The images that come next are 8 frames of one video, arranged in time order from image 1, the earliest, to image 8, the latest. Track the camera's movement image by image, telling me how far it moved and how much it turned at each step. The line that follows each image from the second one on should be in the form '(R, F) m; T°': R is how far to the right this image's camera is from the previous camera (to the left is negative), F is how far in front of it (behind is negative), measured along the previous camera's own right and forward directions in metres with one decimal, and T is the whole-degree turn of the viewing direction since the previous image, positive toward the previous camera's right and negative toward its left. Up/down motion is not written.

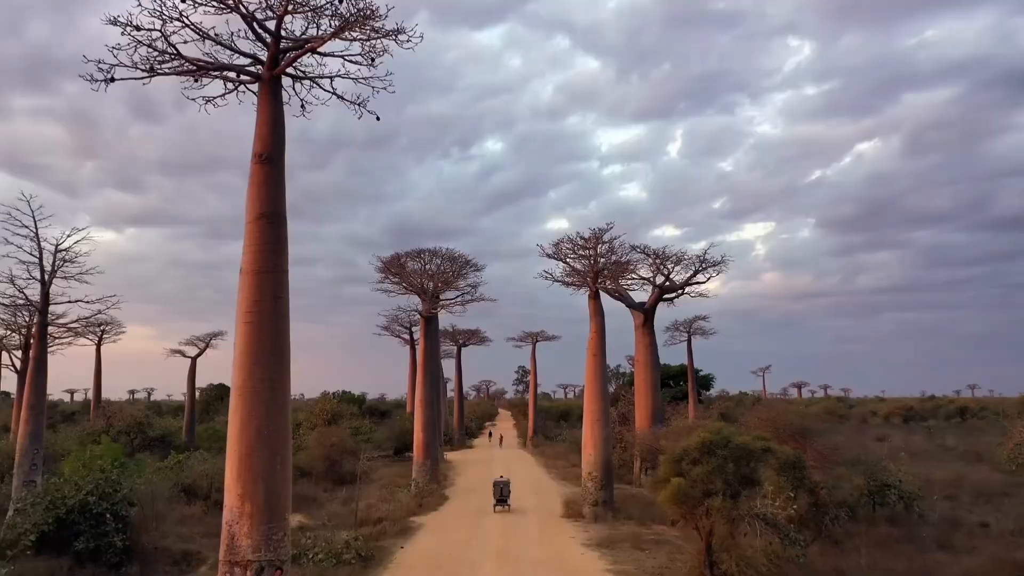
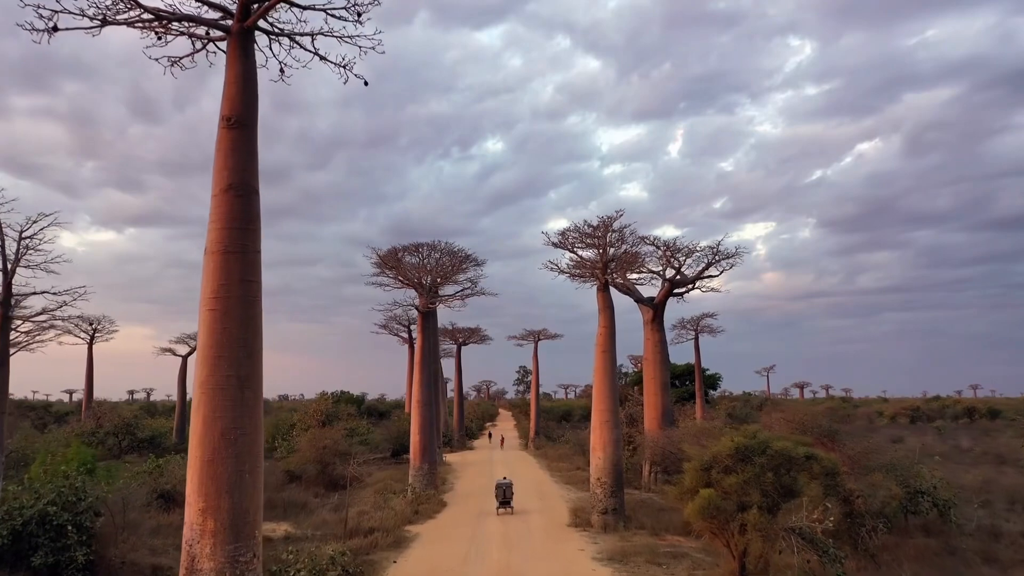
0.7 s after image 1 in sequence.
(0.0, +0.8) m; 0°
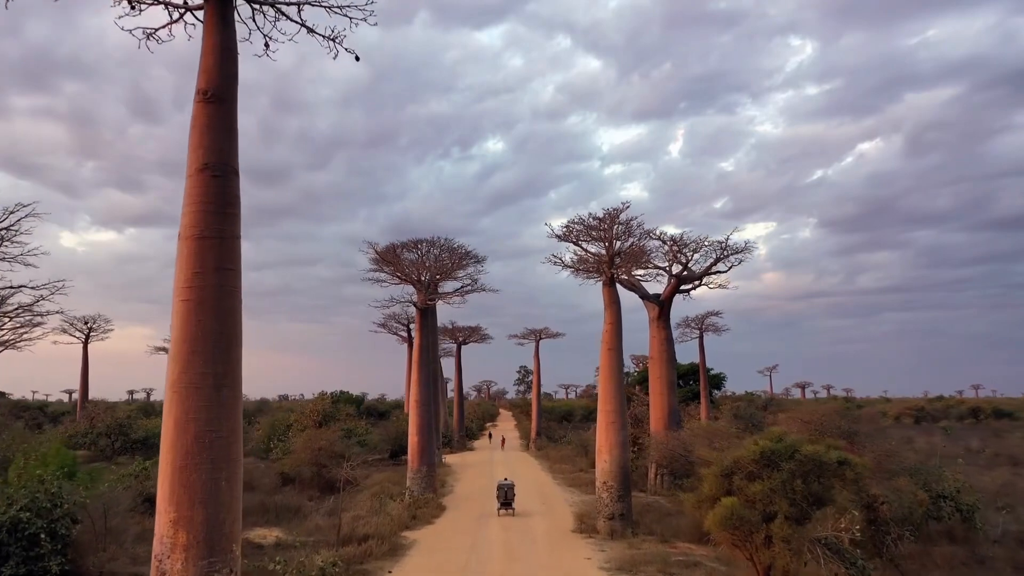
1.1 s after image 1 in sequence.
(0.0, +0.5) m; 0°
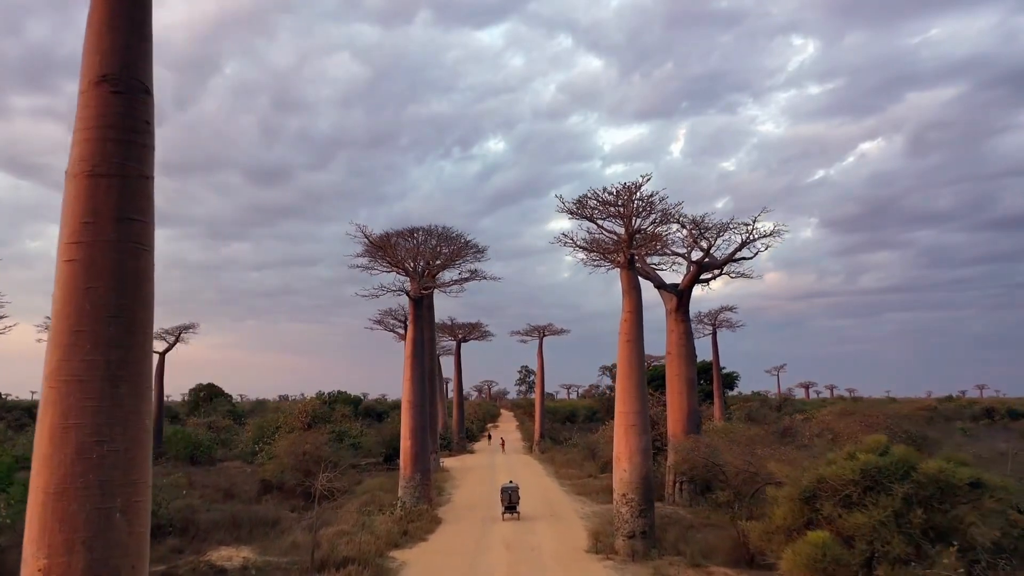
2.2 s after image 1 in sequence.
(0.0, +1.3) m; 0°
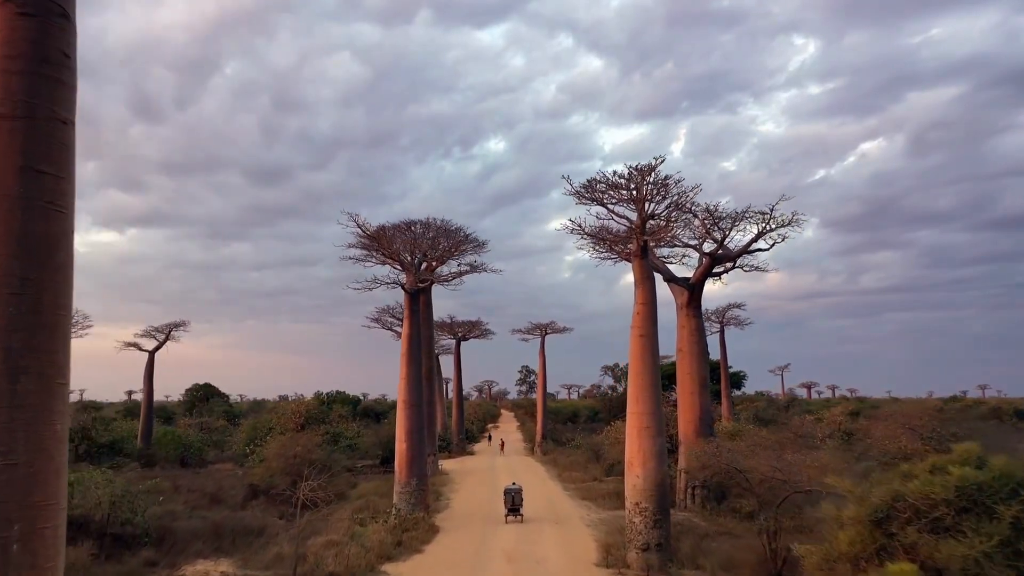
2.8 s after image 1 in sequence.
(0.0, +0.7) m; 0°
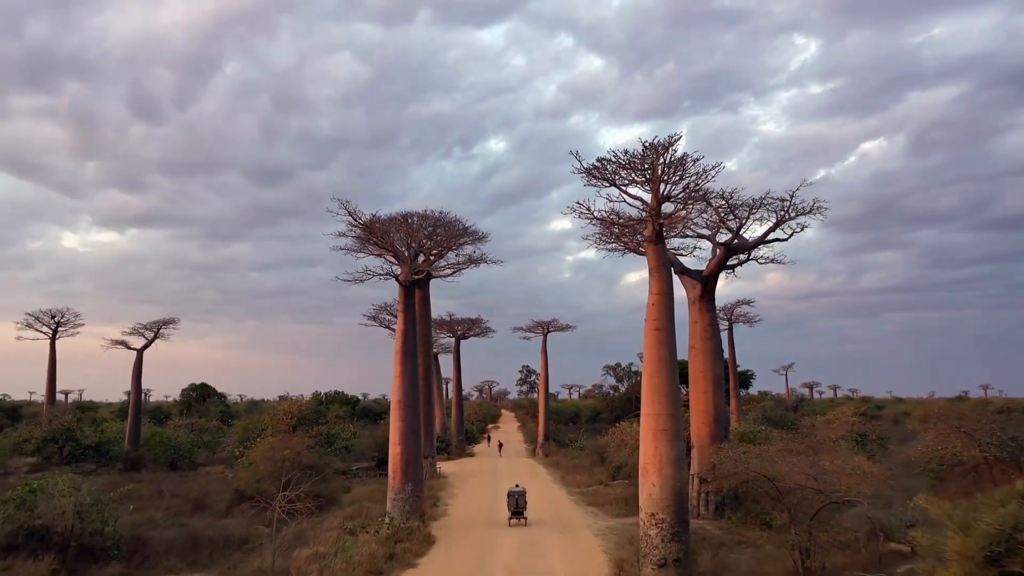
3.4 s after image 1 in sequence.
(0.0, +0.7) m; 0°
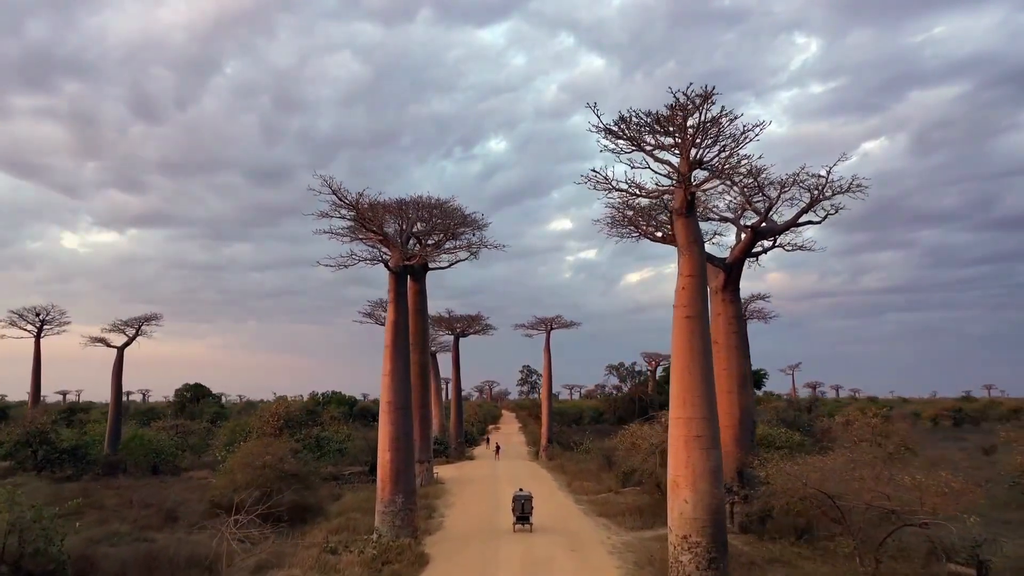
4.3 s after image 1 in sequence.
(0.0, +1.1) m; 0°
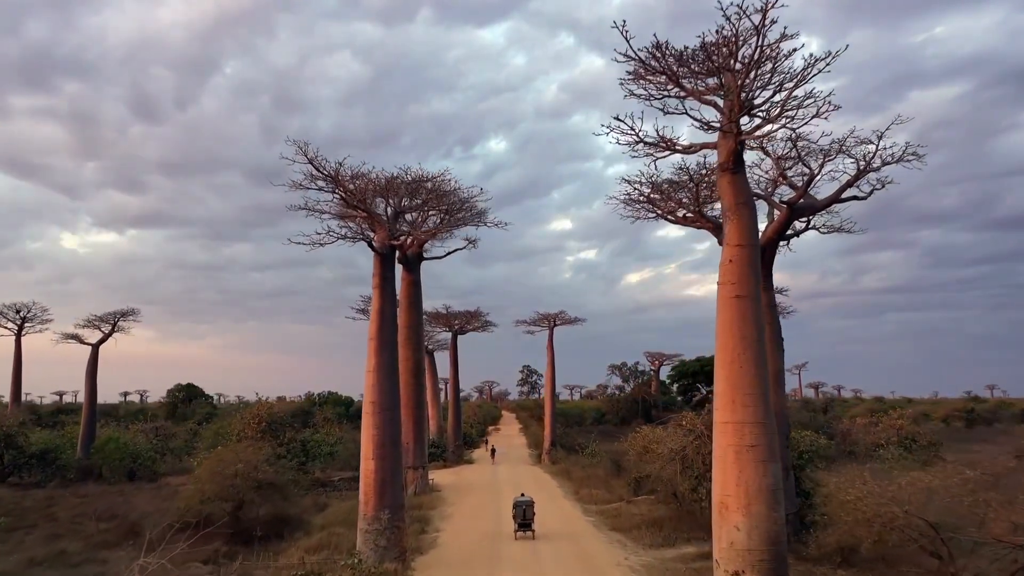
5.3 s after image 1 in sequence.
(0.0, +1.2) m; 0°
